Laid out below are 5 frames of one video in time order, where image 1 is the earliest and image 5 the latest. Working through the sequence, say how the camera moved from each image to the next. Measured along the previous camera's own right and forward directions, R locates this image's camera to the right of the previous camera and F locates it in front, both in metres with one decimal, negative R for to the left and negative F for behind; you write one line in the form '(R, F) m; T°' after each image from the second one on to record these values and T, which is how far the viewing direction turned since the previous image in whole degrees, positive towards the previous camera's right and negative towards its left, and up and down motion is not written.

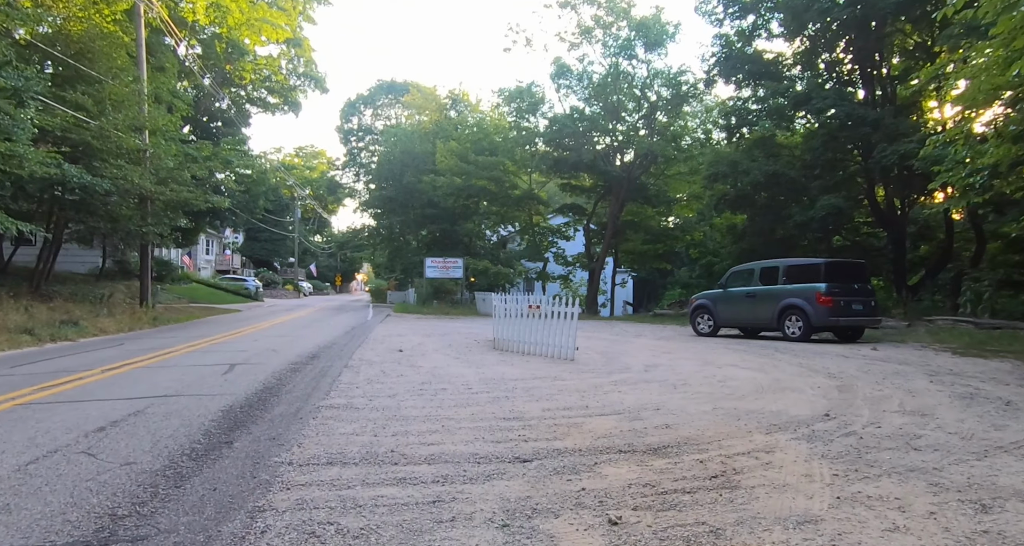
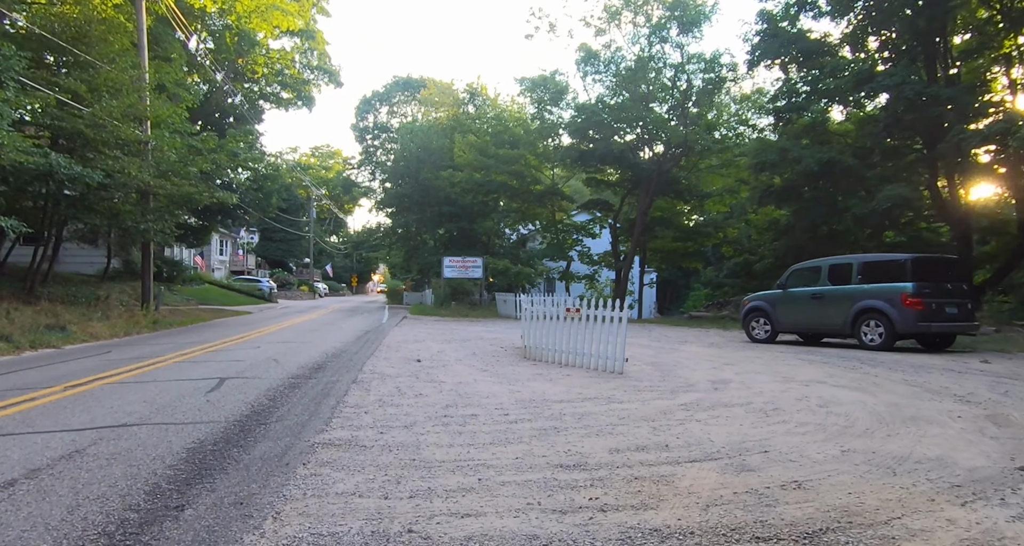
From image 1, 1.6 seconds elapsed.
(-0.3, +1.5) m; -2°
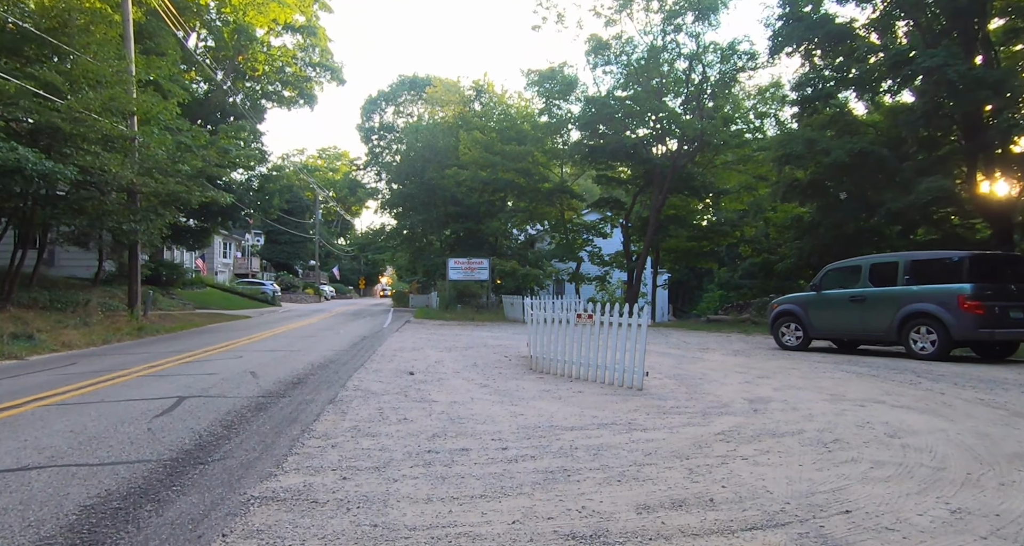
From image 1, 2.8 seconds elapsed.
(+0.1, +1.1) m; -1°
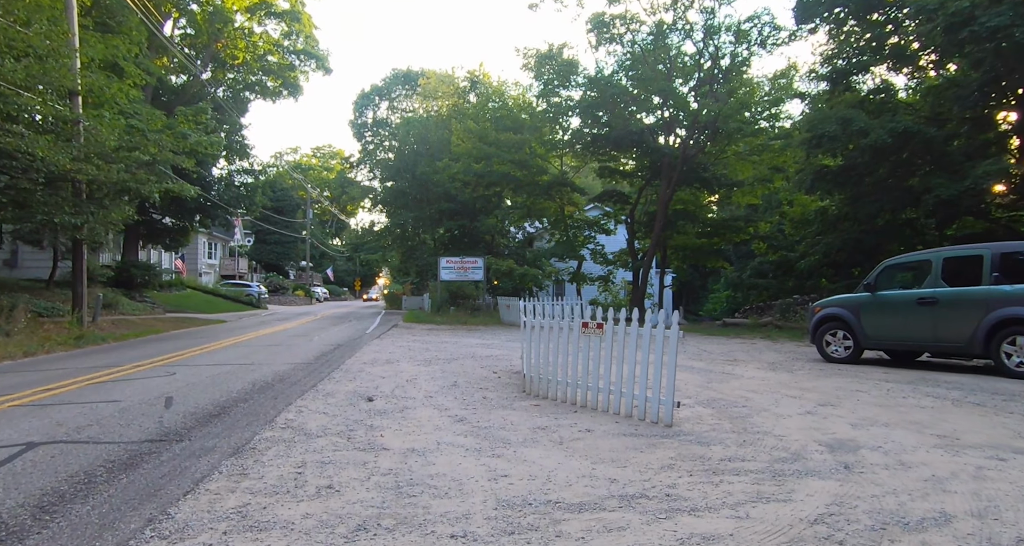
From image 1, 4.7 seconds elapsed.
(+0.2, +2.0) m; 0°
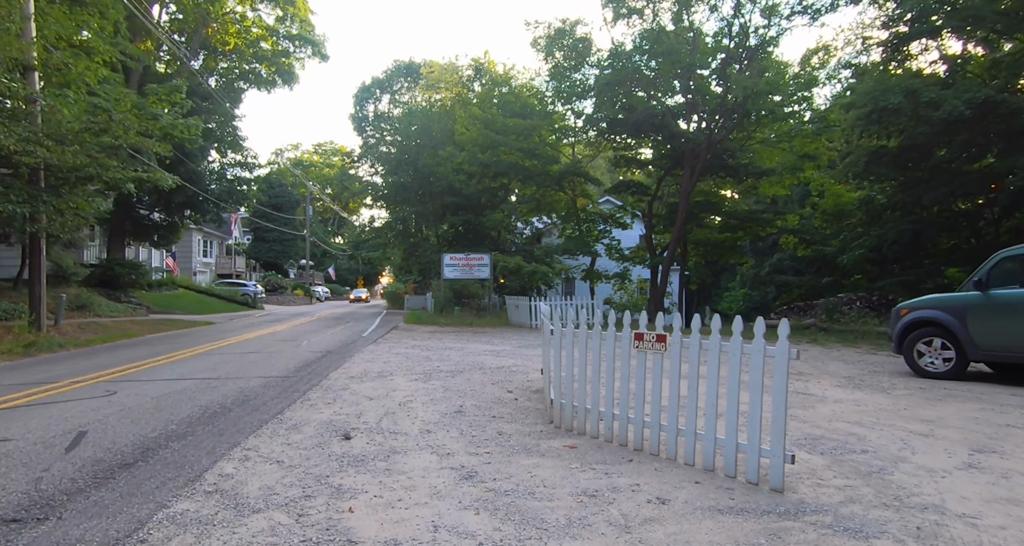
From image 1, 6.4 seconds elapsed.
(-0.2, +1.8) m; 0°
